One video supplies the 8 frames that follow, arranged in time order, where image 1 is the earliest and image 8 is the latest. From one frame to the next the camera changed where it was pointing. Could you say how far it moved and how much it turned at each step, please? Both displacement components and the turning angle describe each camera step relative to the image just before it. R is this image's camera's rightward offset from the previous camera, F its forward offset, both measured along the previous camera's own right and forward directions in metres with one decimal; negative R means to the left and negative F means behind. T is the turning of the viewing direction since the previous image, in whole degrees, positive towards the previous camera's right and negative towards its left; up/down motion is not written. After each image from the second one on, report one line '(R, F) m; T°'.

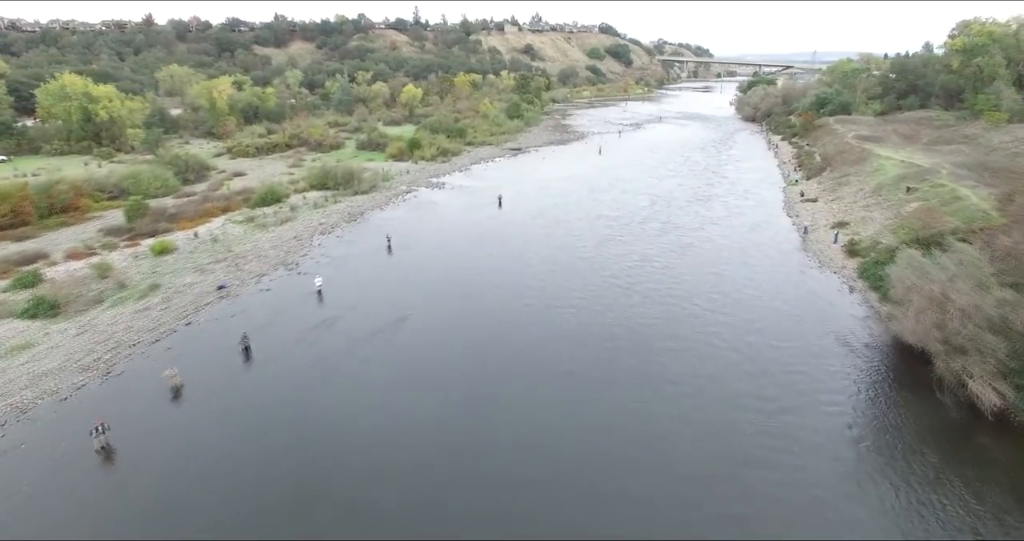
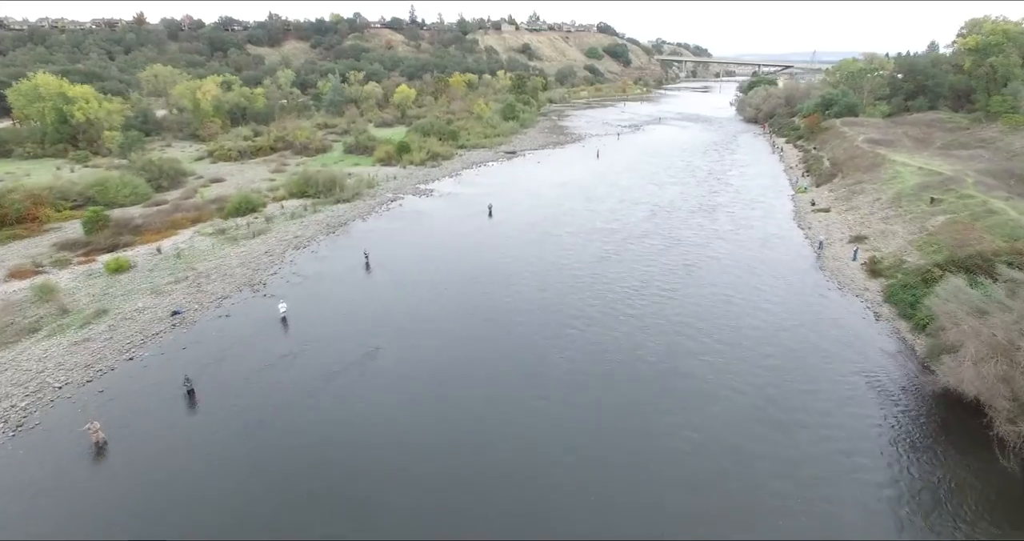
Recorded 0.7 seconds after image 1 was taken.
(+0.4, +2.4) m; 0°
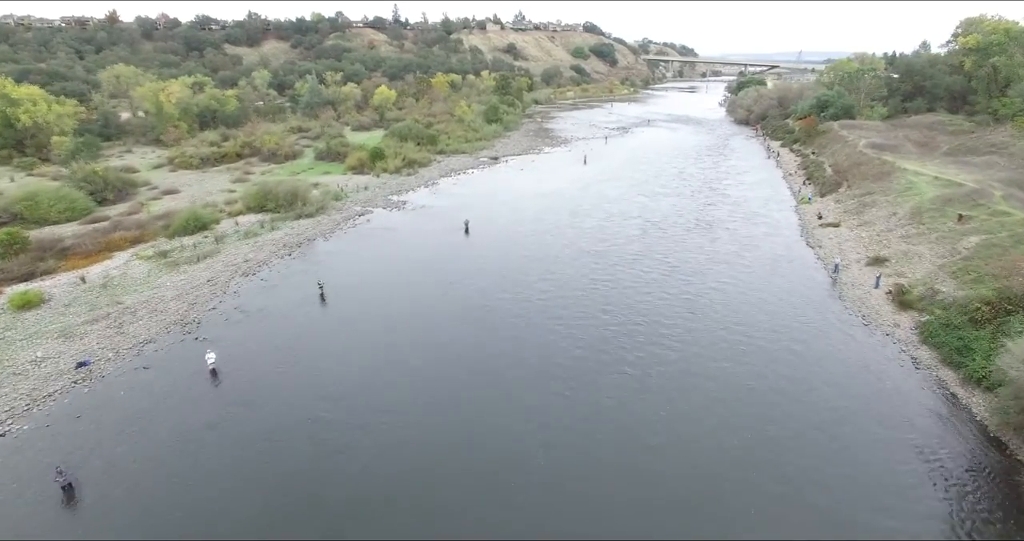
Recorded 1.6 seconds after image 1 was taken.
(+0.5, +3.3) m; +1°
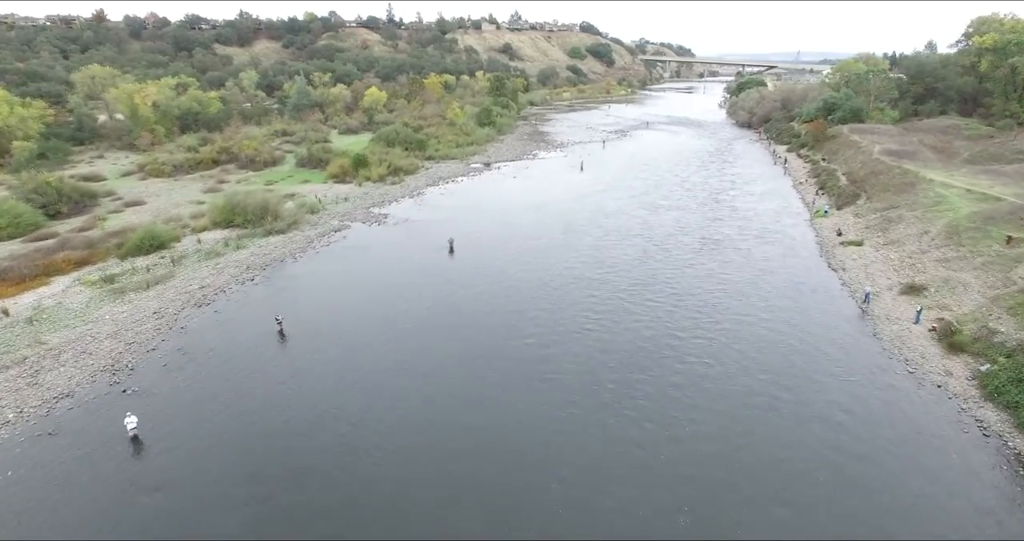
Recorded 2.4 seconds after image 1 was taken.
(+0.4, +3.0) m; 0°
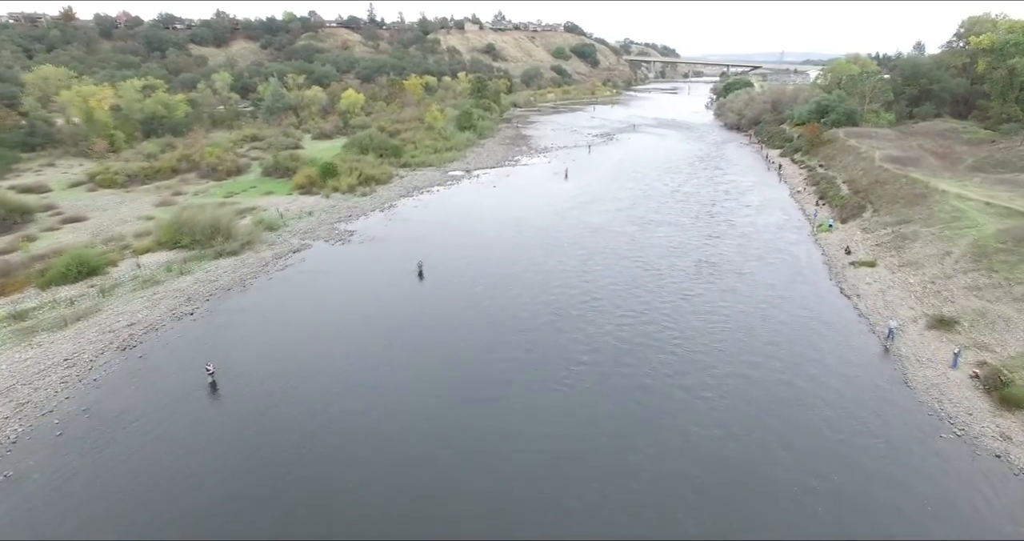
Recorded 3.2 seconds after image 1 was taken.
(+0.4, +3.0) m; +1°
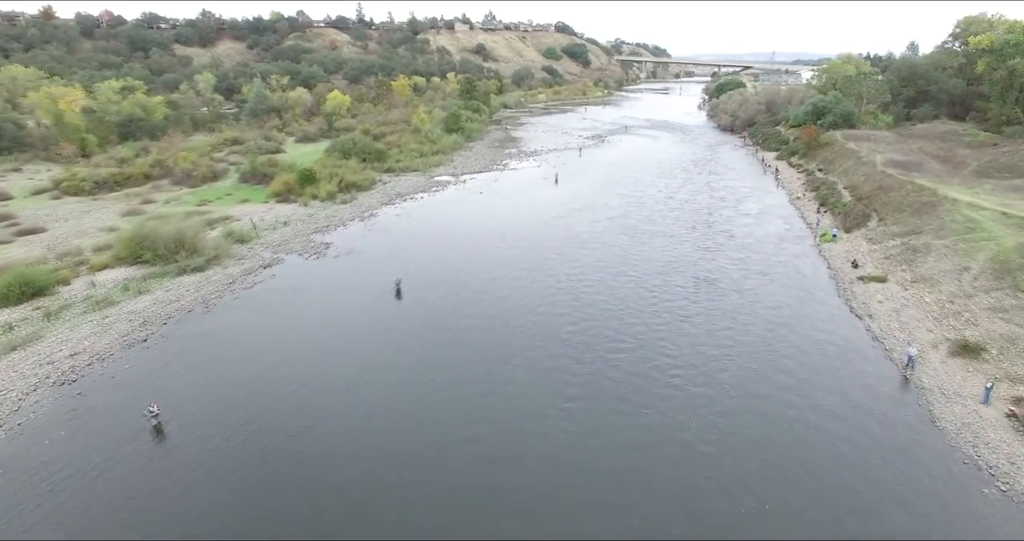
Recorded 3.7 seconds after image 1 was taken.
(+0.3, +1.9) m; +1°
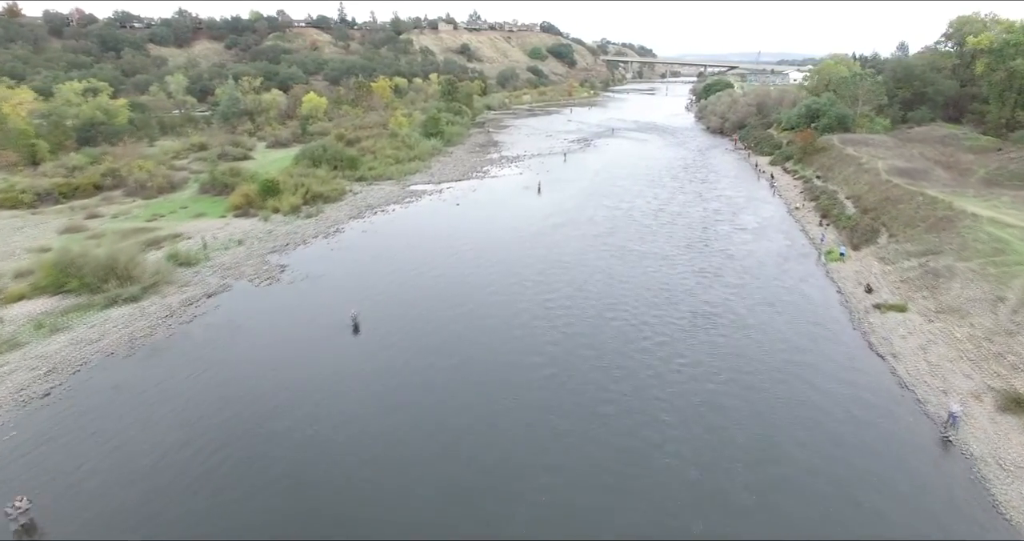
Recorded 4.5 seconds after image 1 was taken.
(+0.5, +3.0) m; +1°
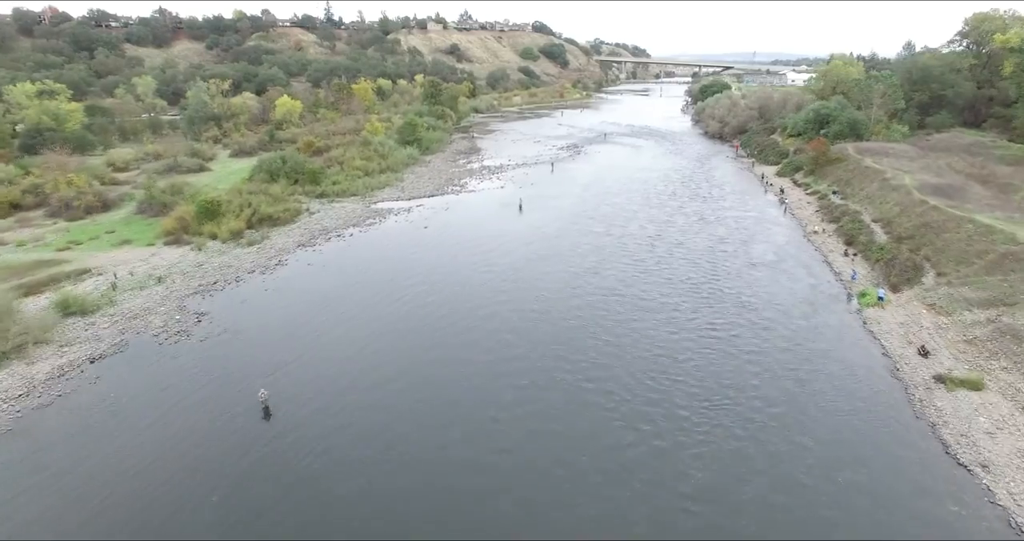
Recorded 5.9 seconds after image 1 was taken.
(+1.1, +5.1) m; +1°
